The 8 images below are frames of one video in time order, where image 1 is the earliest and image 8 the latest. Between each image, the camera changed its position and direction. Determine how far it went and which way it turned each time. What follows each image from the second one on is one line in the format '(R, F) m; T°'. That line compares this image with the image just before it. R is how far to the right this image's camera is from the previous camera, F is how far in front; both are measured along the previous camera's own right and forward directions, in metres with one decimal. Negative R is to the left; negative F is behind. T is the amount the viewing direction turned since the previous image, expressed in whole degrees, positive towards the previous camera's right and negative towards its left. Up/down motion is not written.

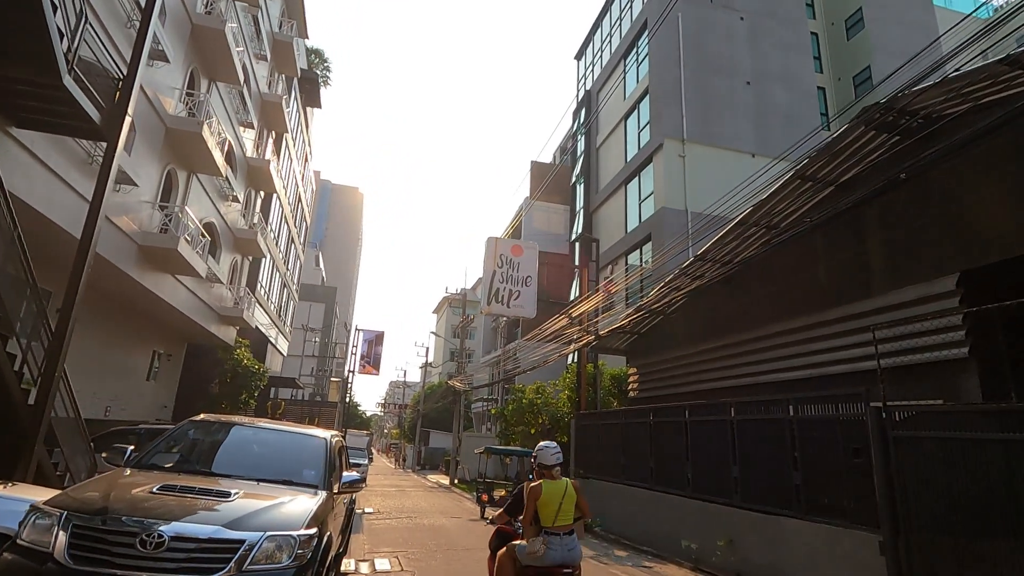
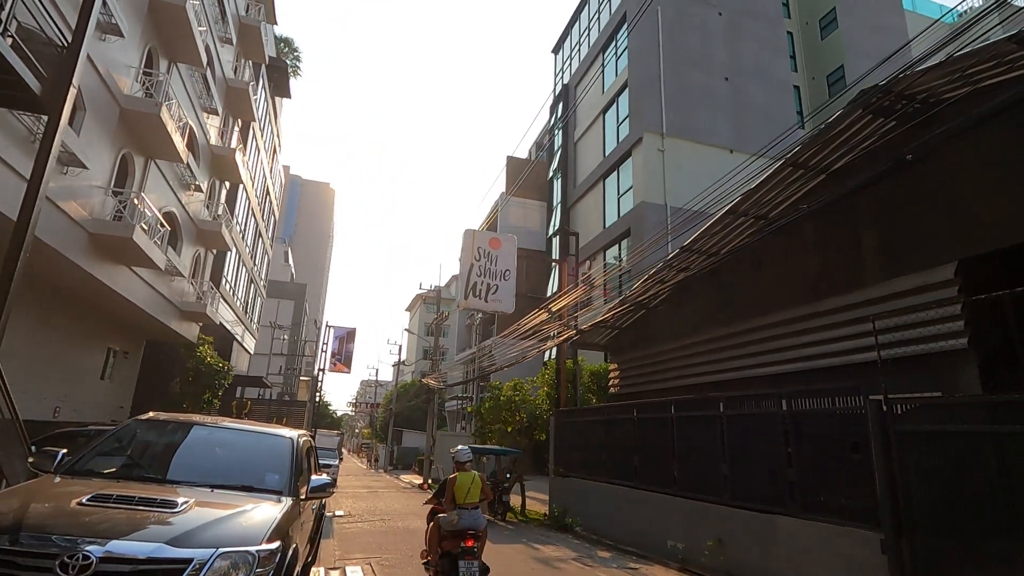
(-0.1, +0.5) m; +3°
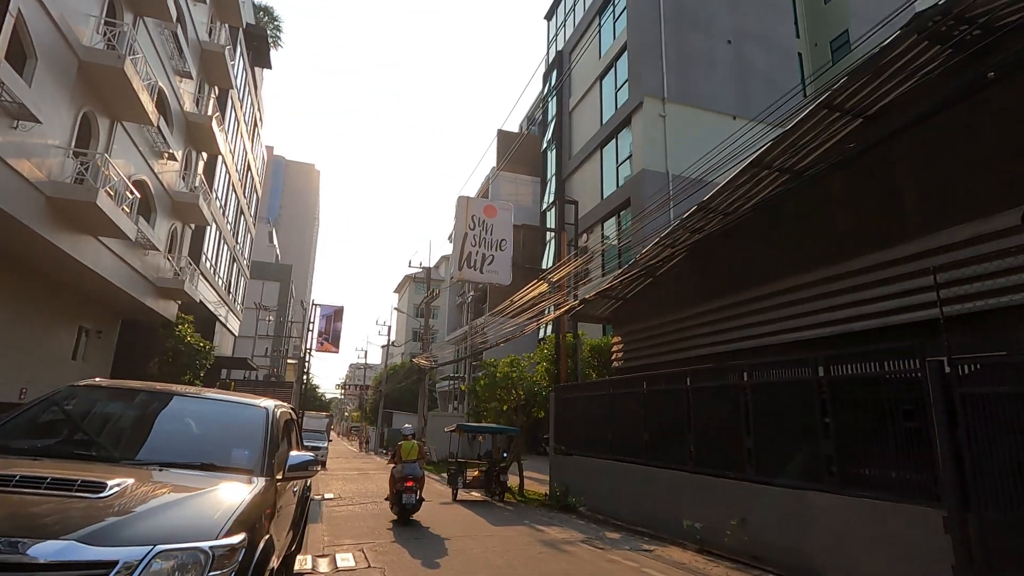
(-0.2, +0.9) m; +1°
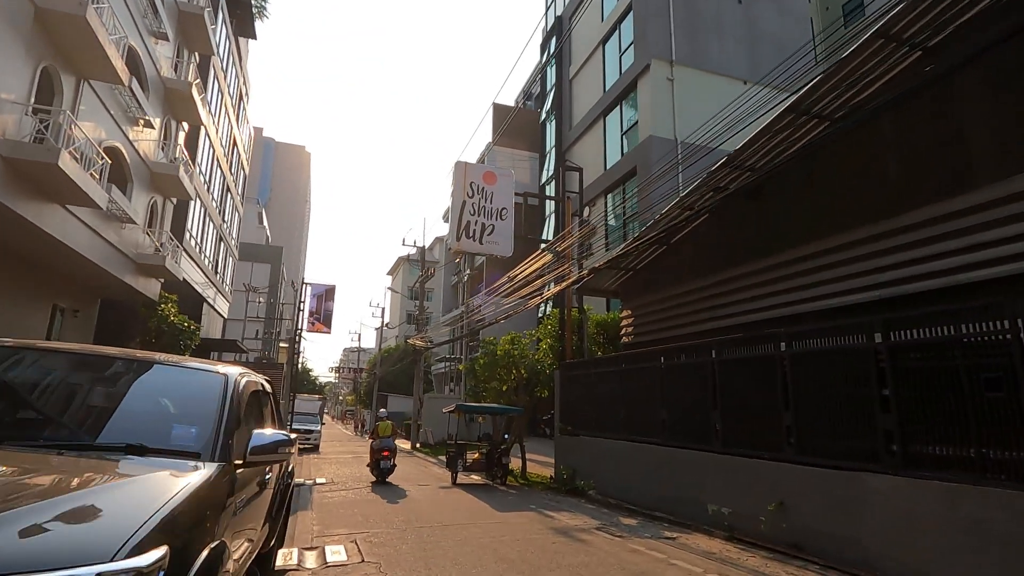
(-0.2, +1.0) m; +1°
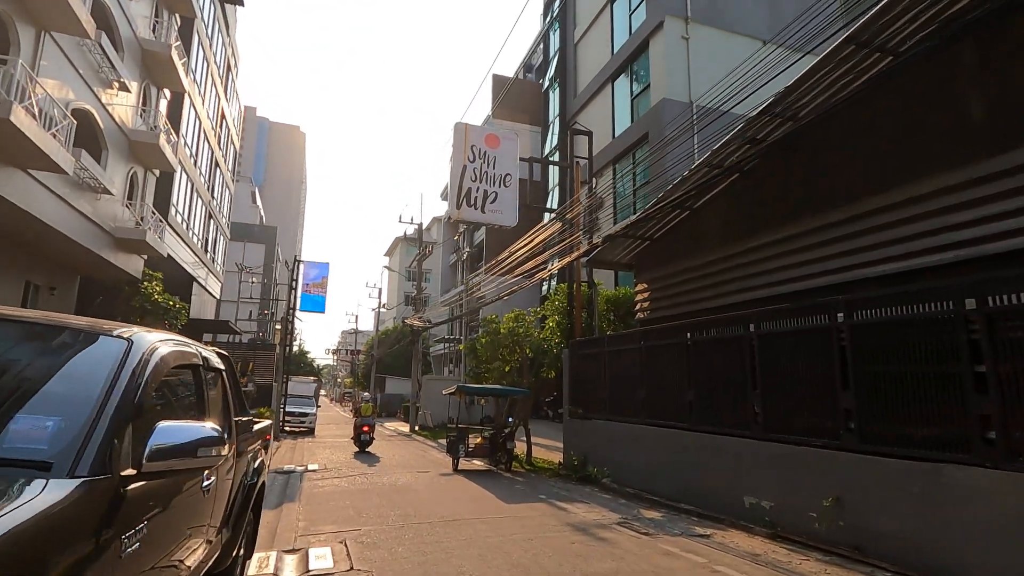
(-0.2, +1.1) m; 0°
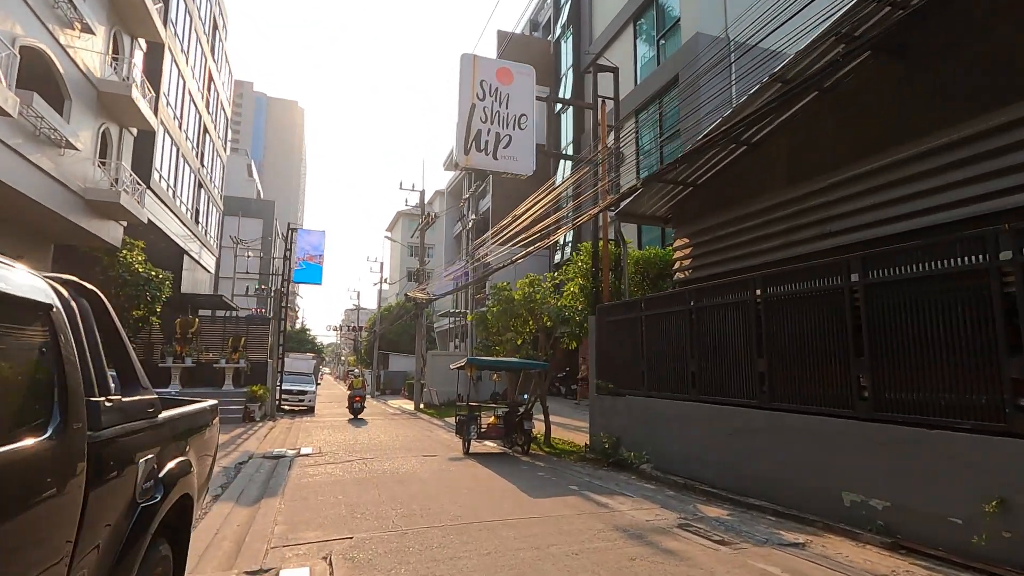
(-0.3, +1.8) m; 0°
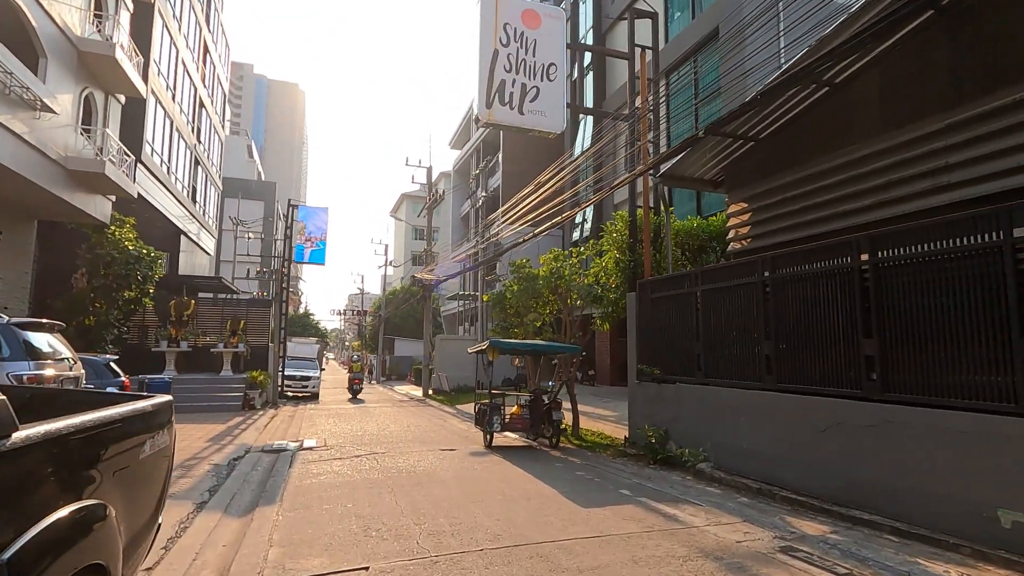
(-0.5, +1.4) m; 0°
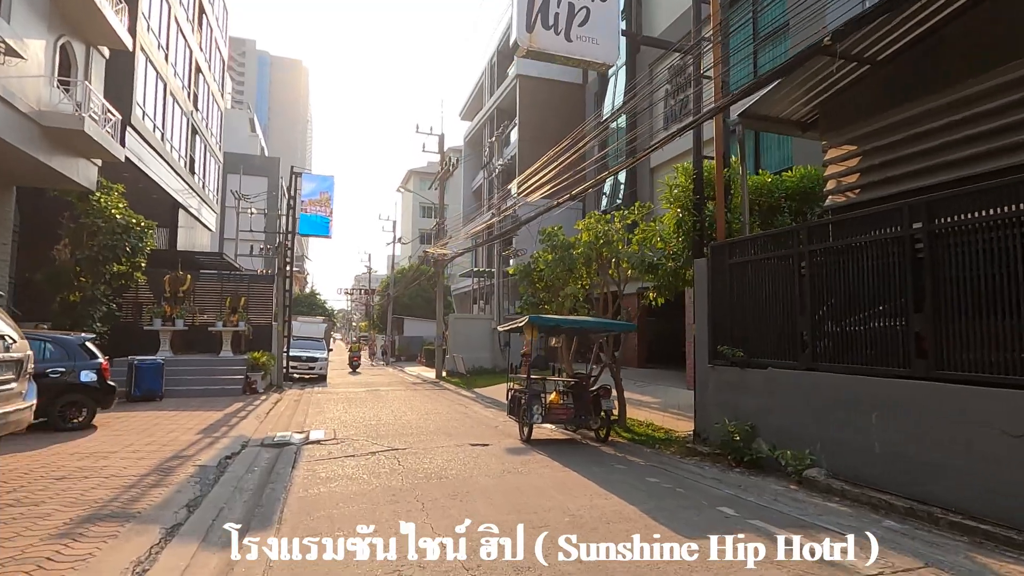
(-0.6, +1.7) m; -1°
